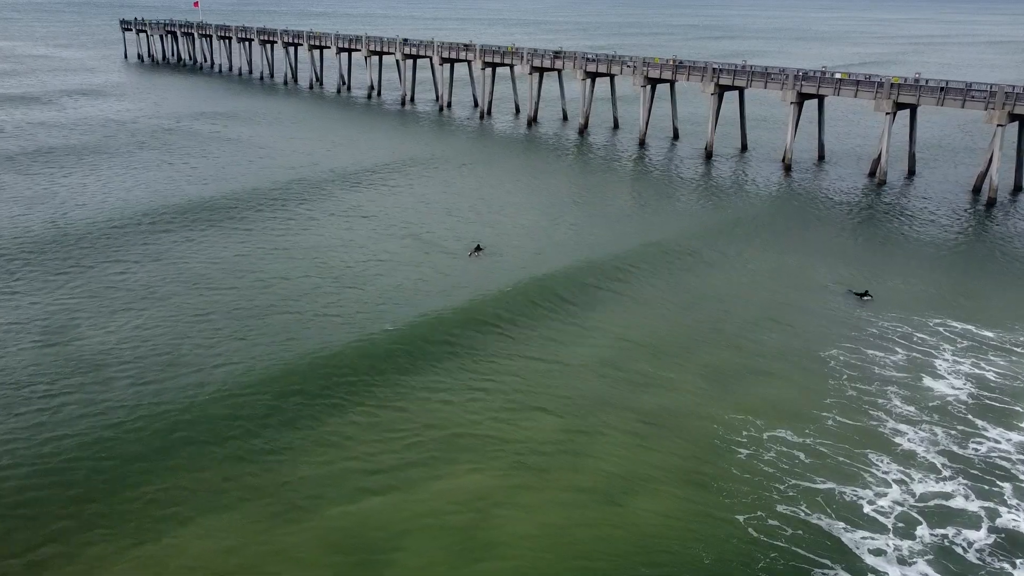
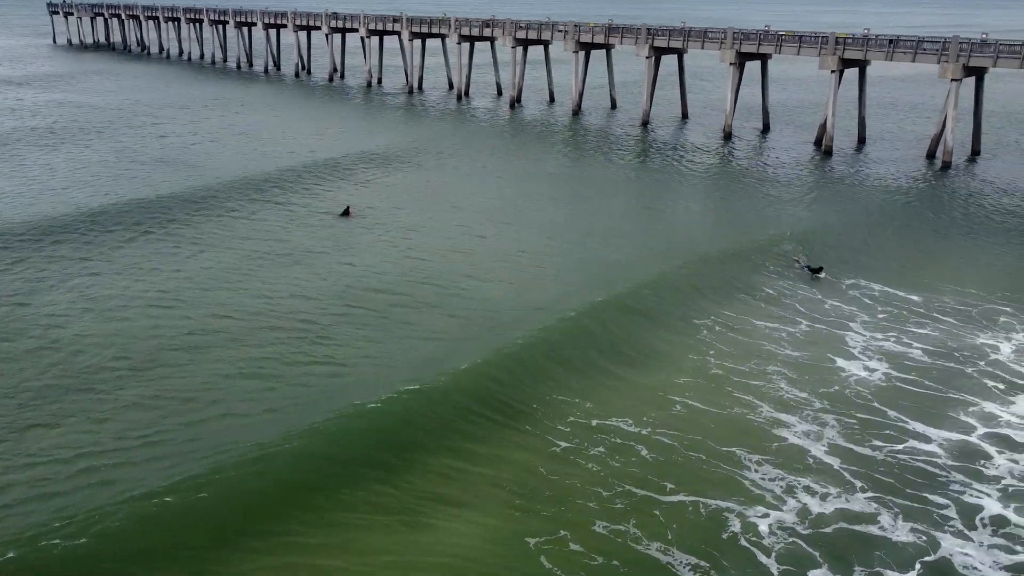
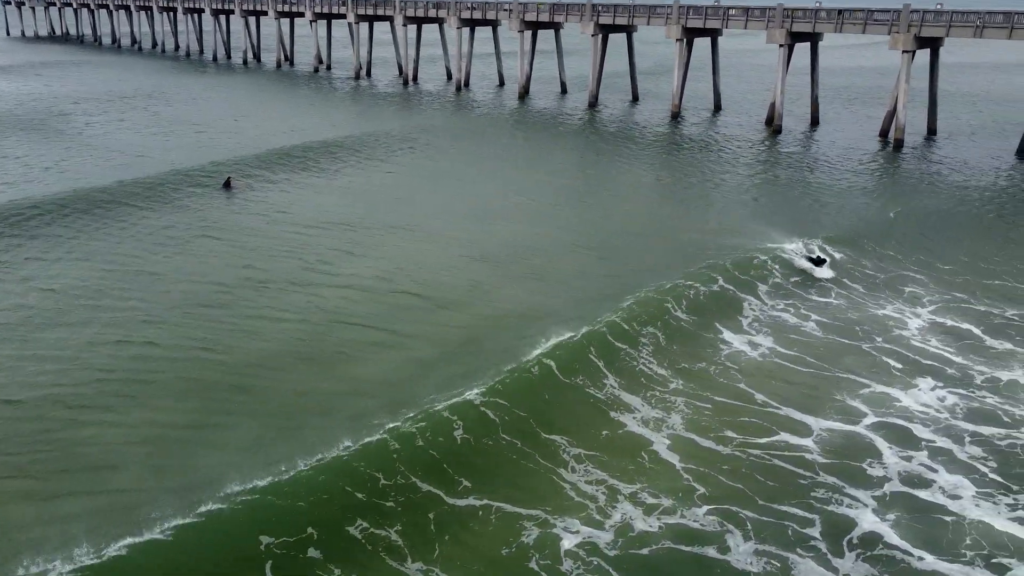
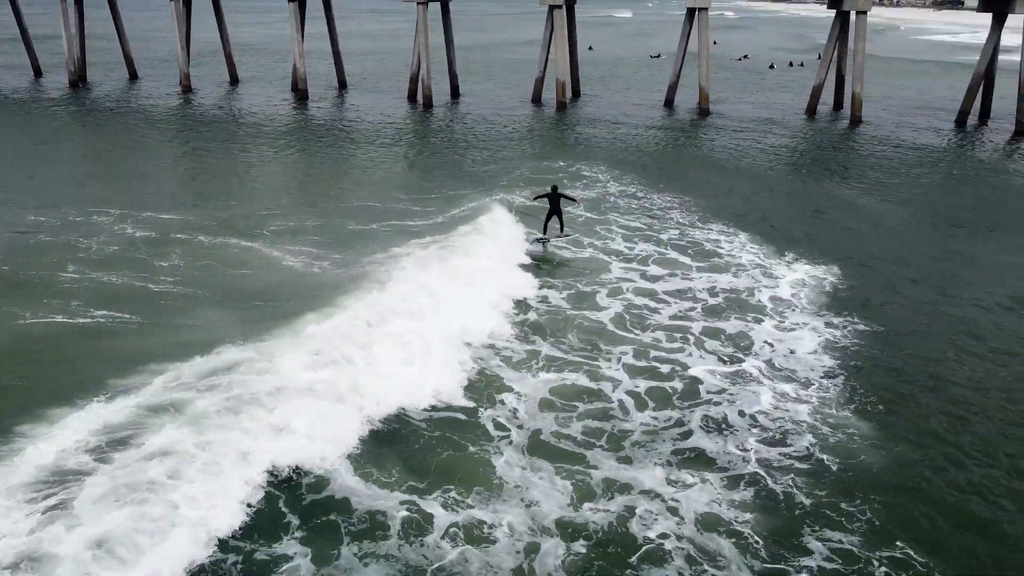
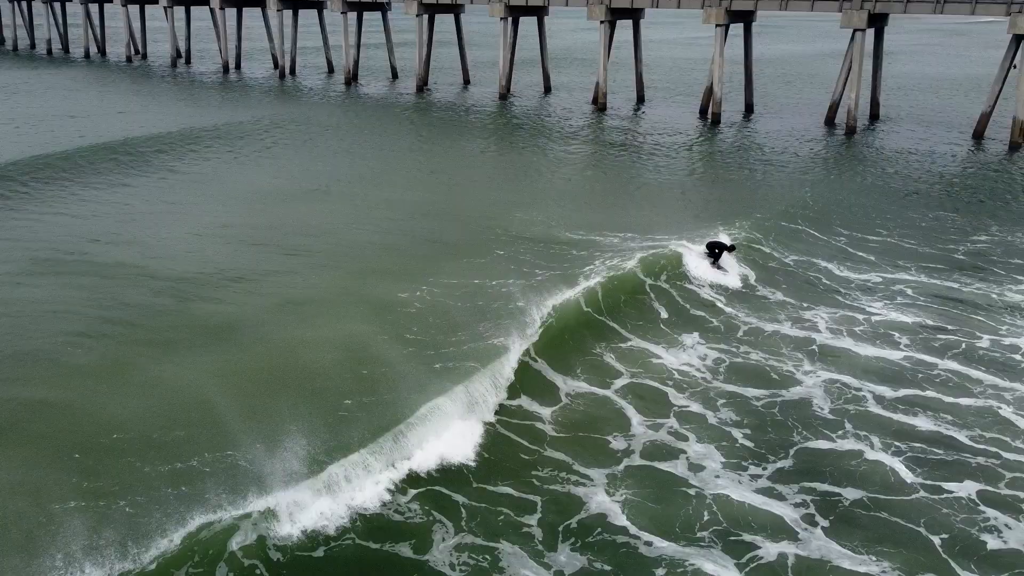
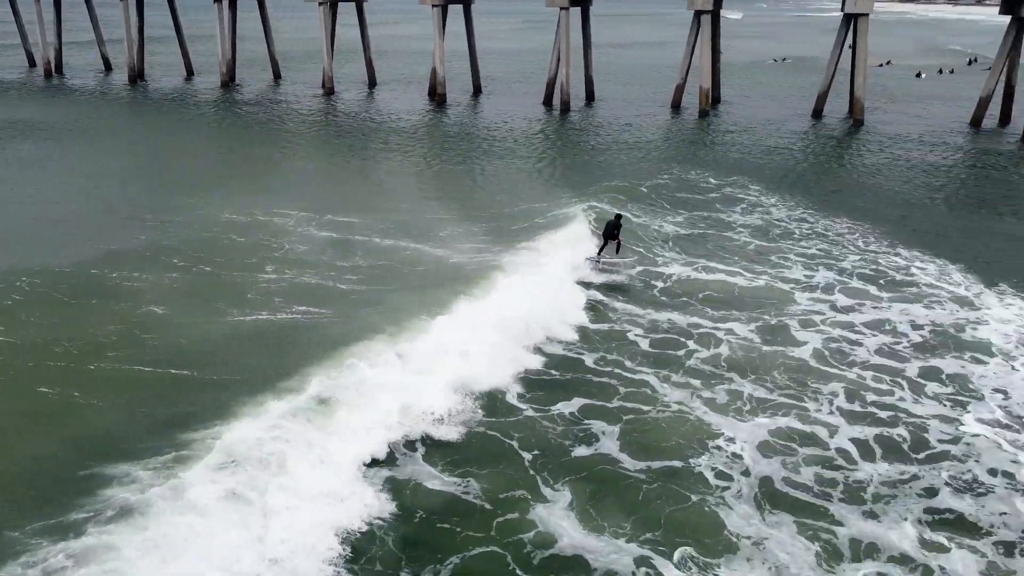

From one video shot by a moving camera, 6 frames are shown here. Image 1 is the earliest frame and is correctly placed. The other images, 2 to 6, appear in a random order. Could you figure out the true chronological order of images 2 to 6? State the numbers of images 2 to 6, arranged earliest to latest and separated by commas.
2, 3, 5, 6, 4
